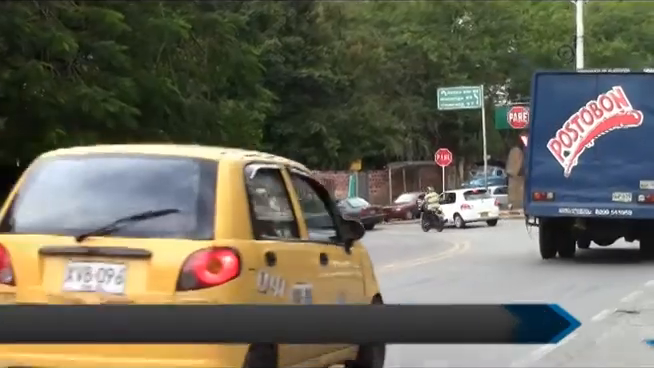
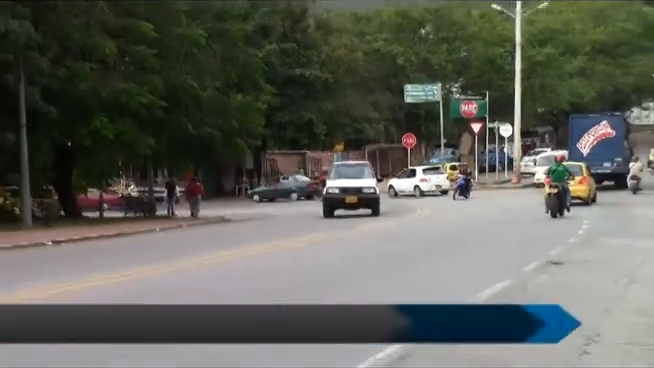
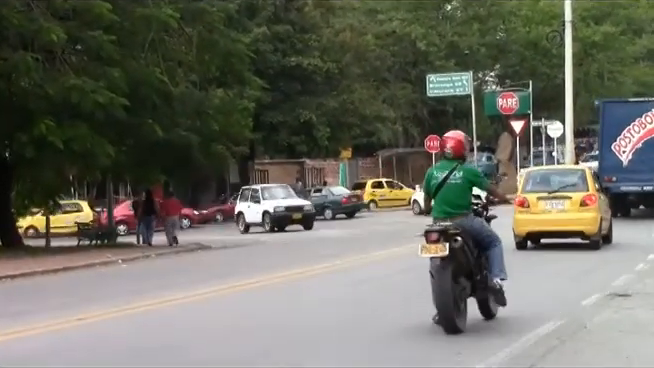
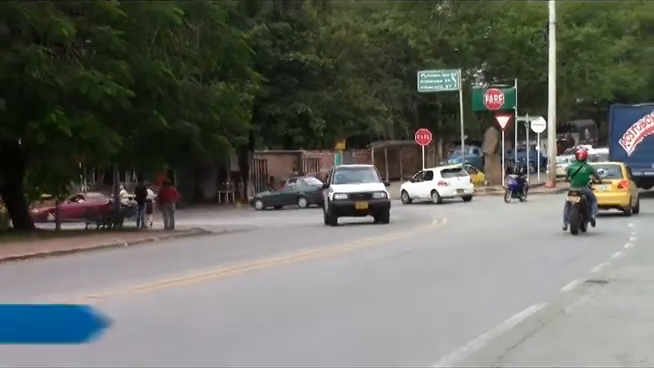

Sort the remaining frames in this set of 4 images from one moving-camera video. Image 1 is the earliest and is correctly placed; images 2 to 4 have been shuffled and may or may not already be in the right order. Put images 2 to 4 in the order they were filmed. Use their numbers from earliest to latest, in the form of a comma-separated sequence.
3, 4, 2
